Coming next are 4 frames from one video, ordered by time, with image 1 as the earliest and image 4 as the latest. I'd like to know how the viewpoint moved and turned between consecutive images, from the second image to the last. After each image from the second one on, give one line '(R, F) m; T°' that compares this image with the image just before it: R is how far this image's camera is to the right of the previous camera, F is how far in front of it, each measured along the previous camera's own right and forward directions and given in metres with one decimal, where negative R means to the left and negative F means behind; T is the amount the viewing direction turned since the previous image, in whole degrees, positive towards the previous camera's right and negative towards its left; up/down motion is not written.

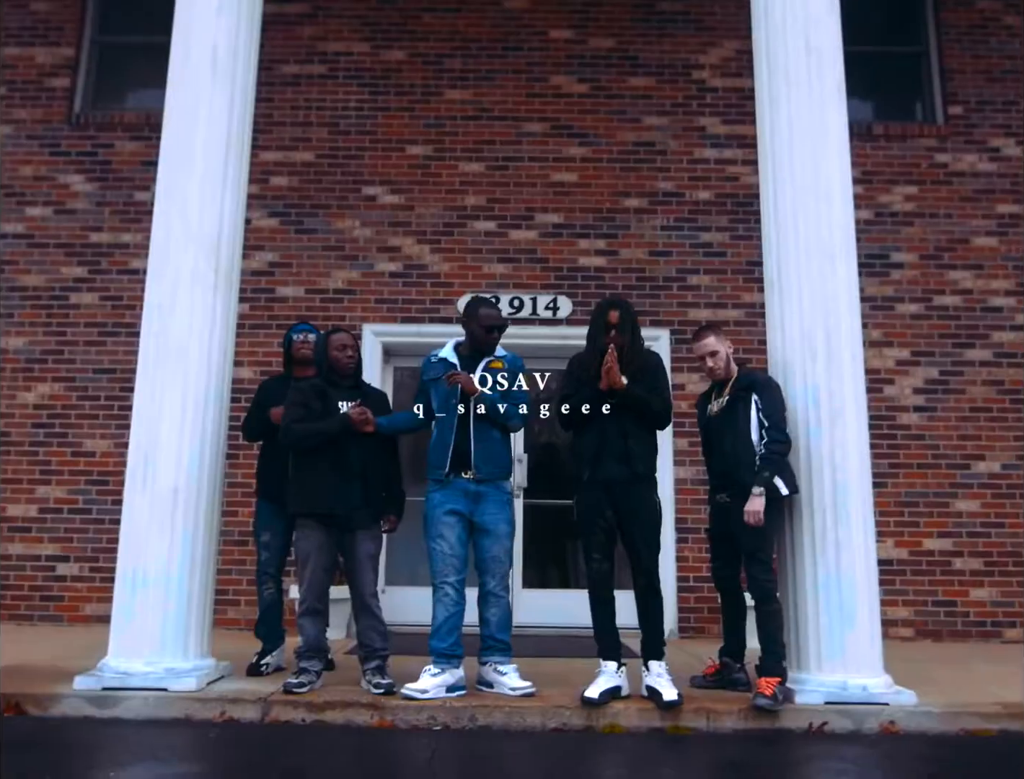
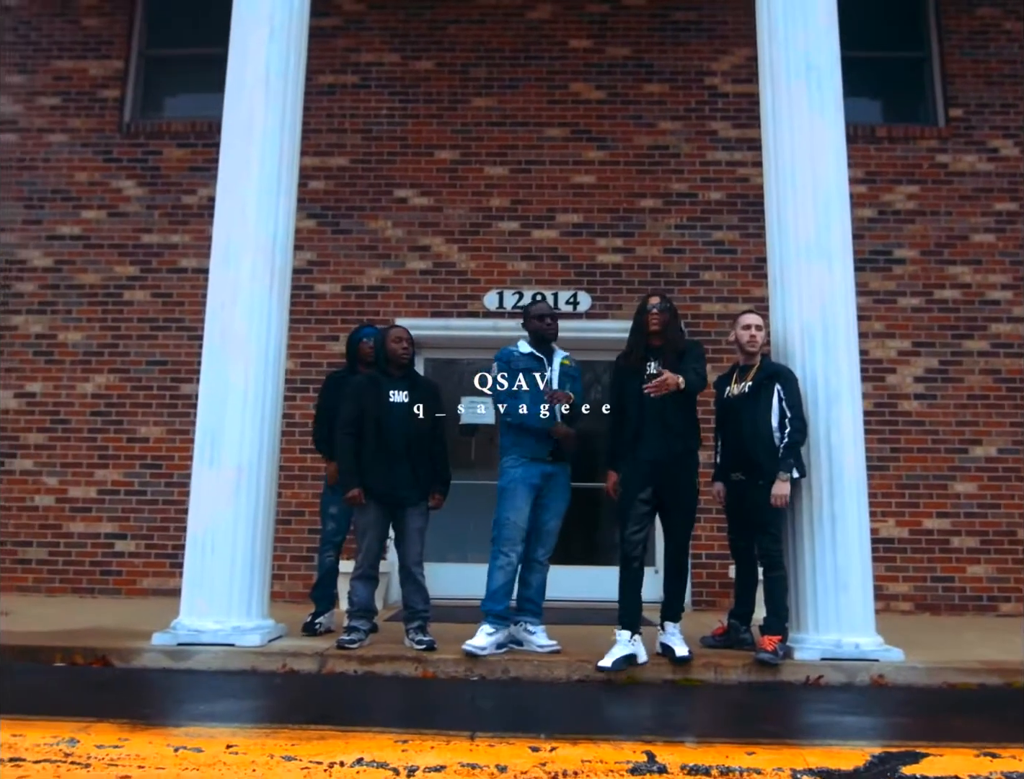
(-0.1, -0.5) m; -1°
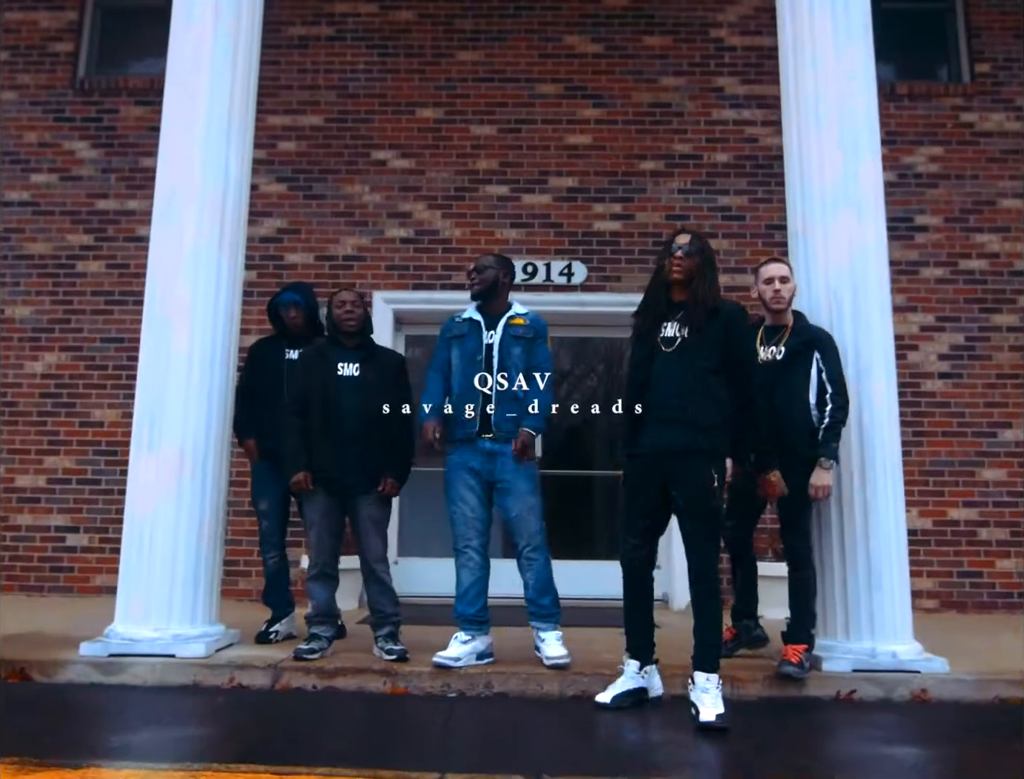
(+0.1, +0.6) m; 0°
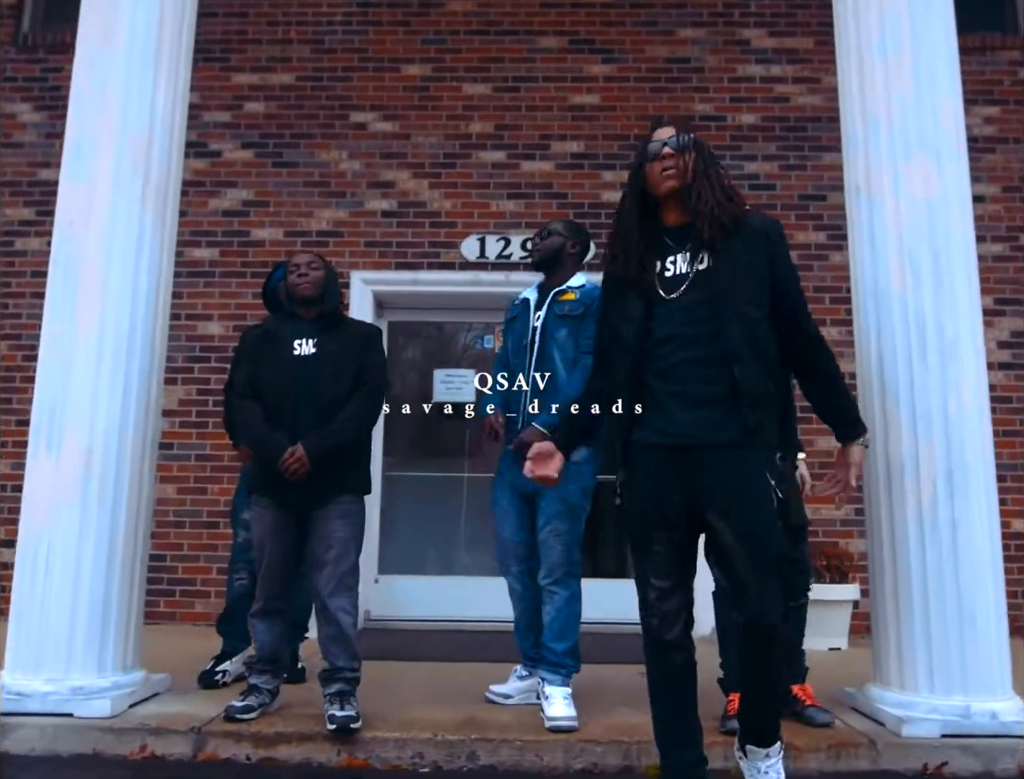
(0.0, +0.9) m; 0°
